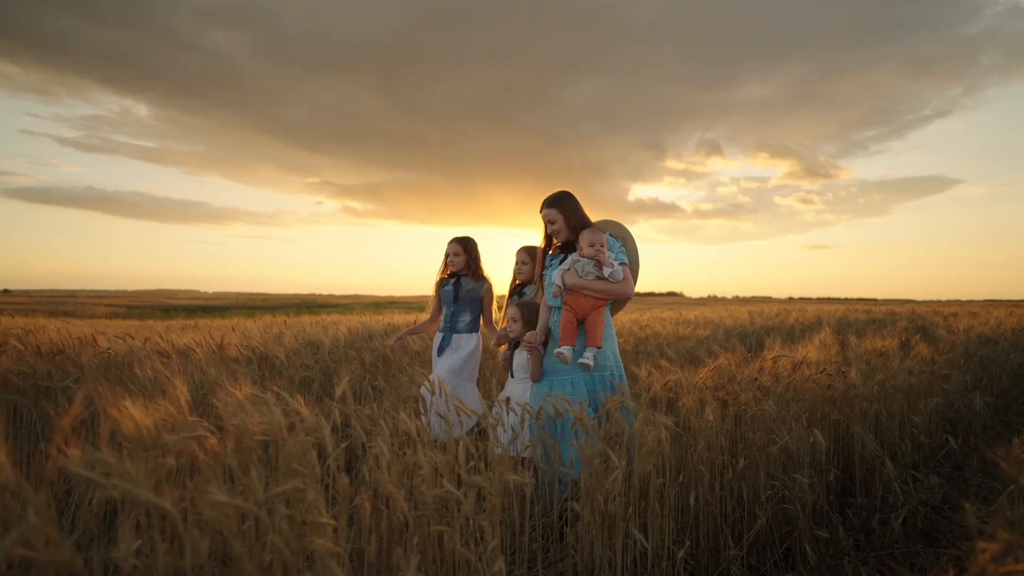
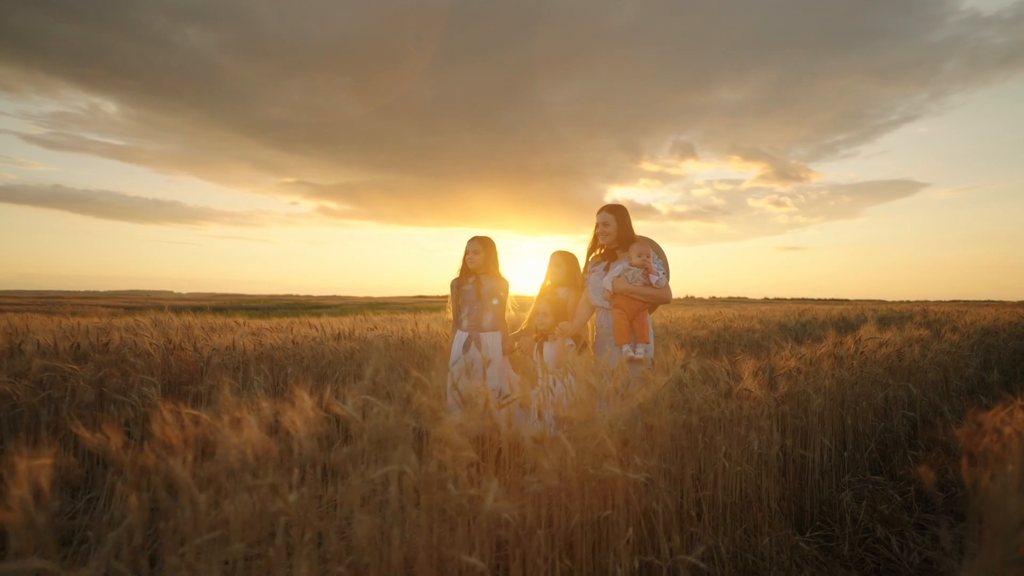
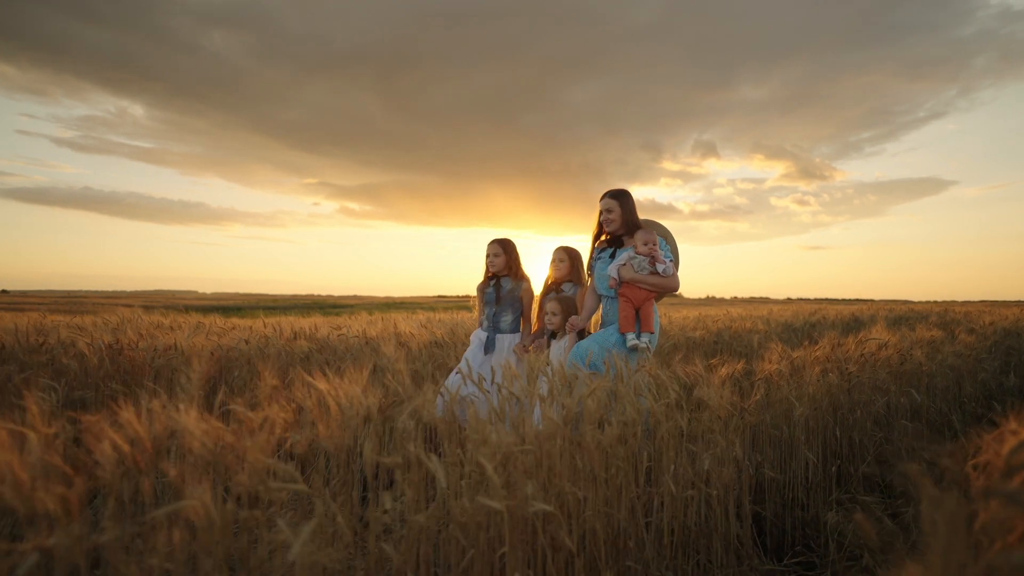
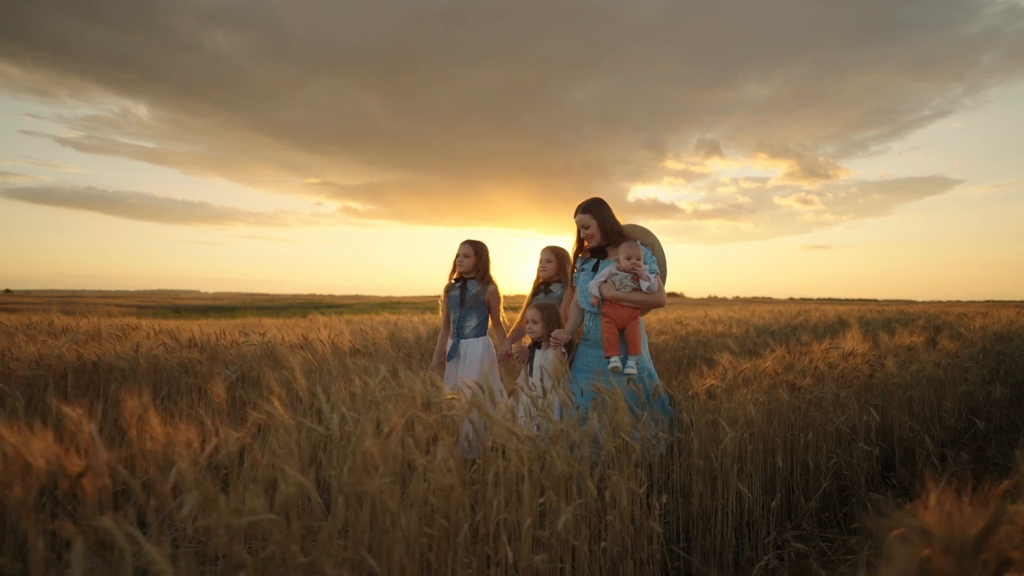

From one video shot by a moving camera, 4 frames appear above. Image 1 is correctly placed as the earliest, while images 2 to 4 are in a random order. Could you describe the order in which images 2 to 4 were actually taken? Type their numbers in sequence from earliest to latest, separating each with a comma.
4, 3, 2
